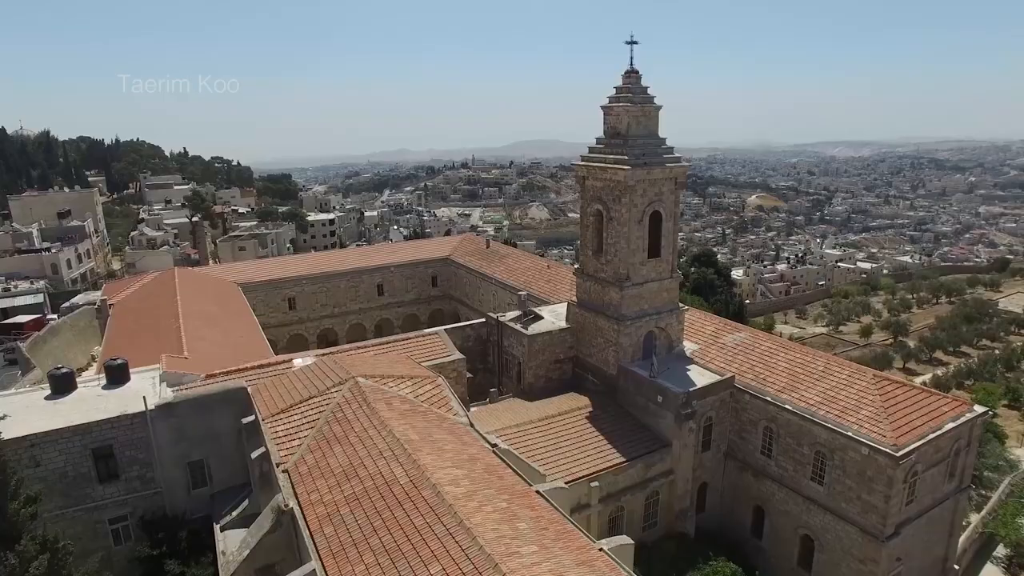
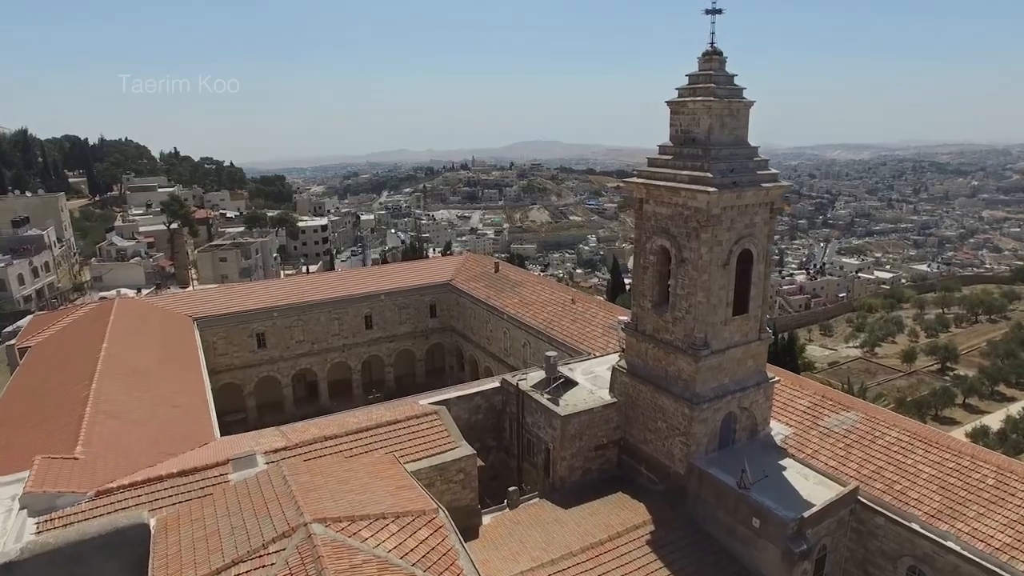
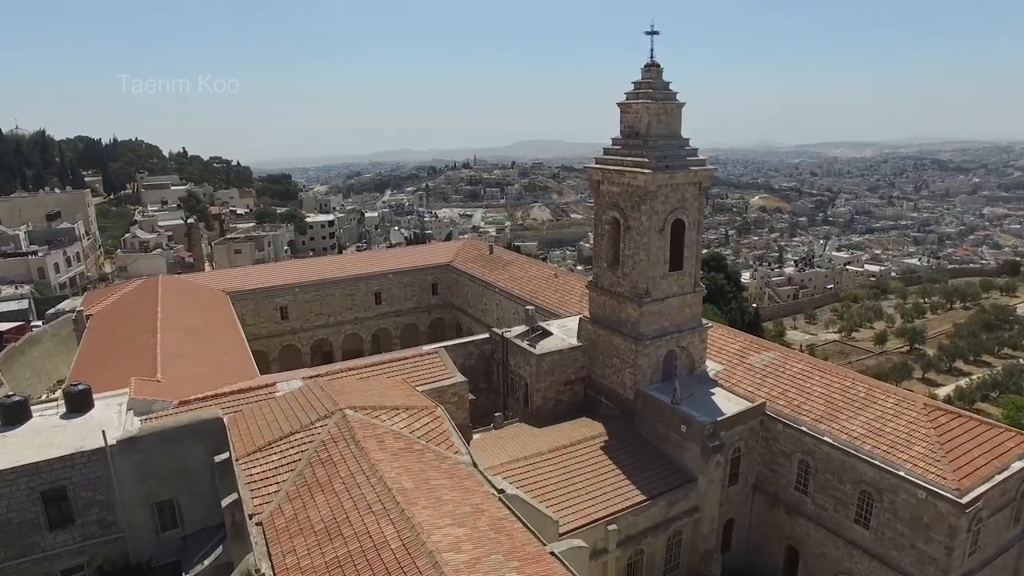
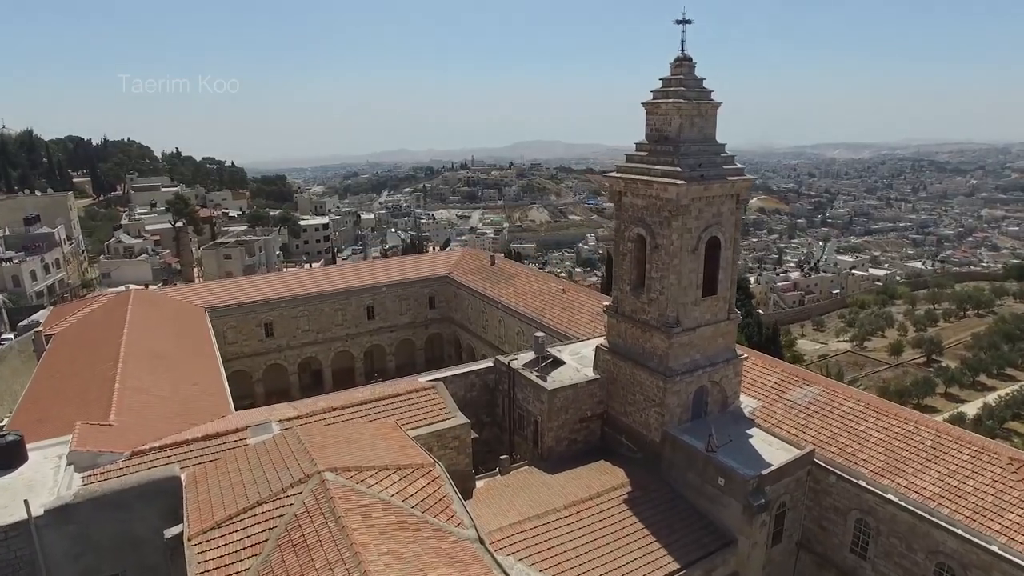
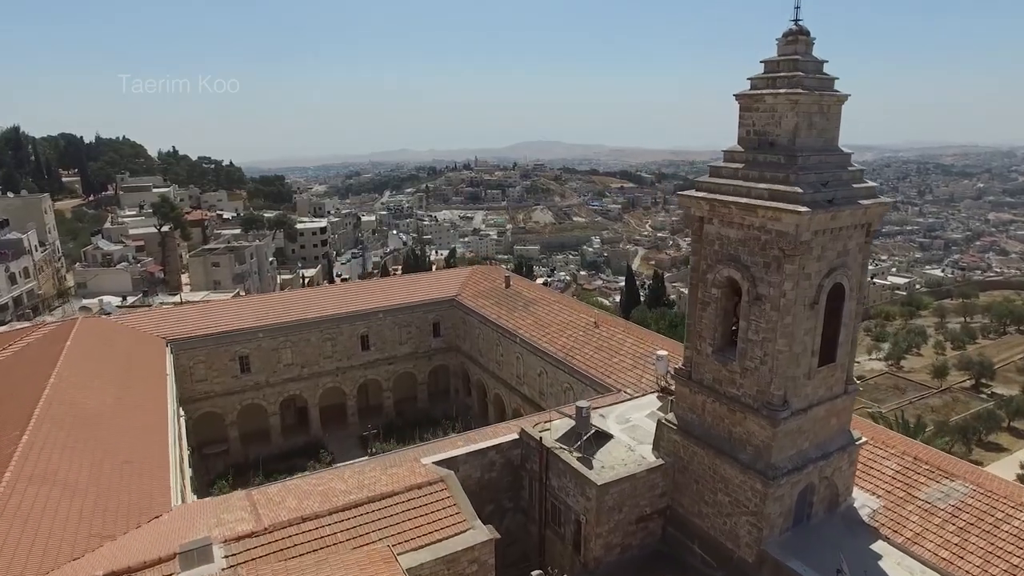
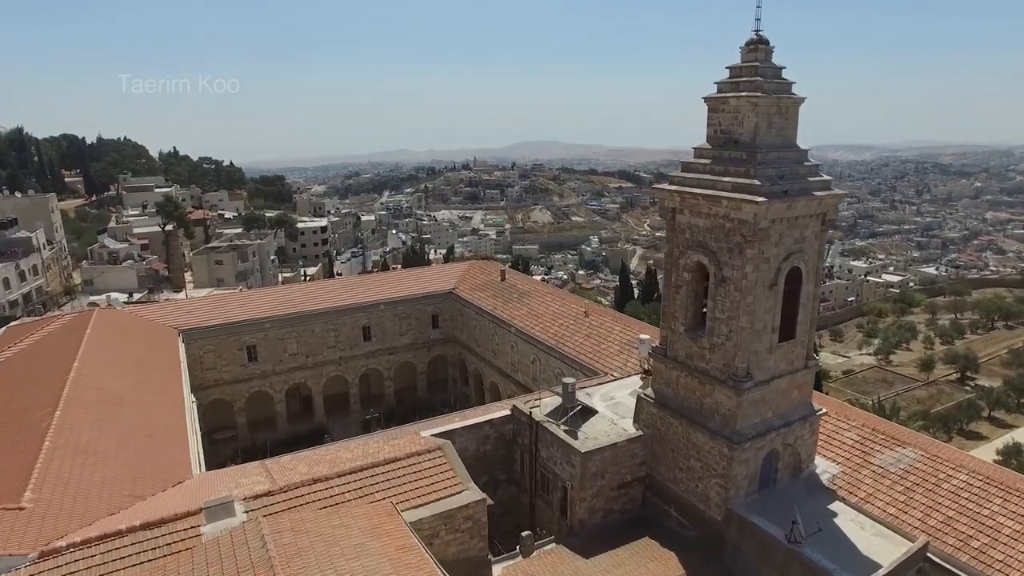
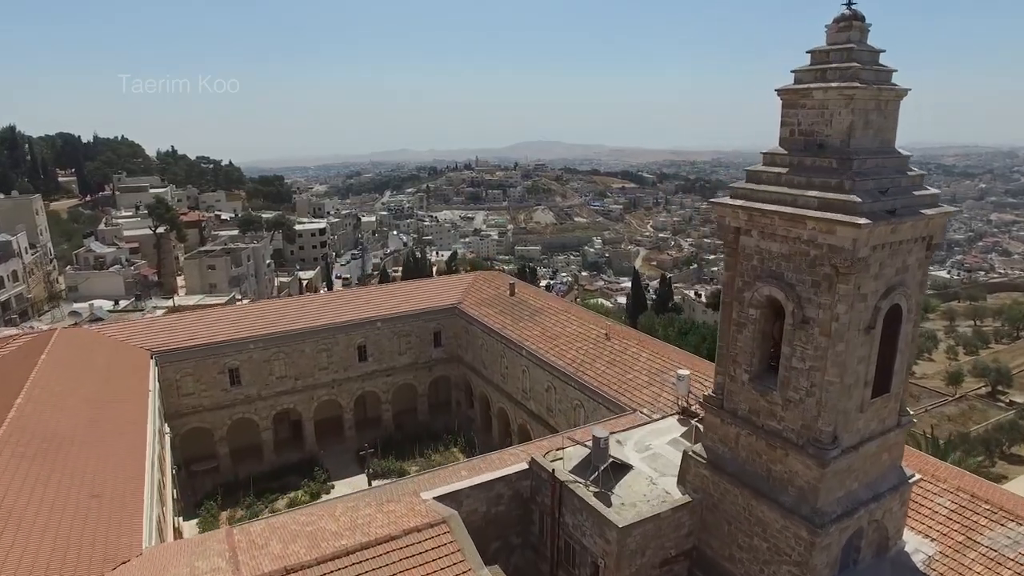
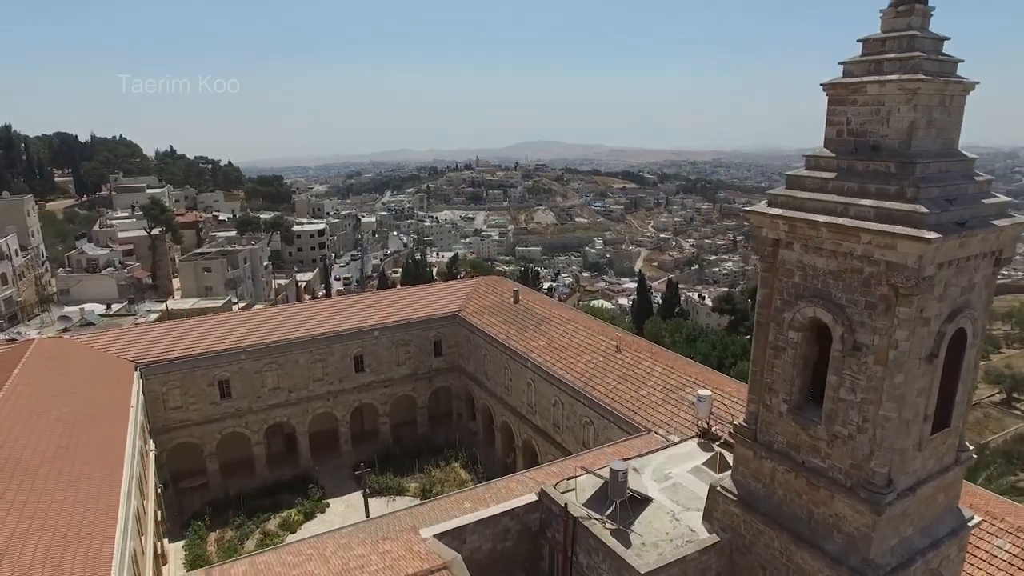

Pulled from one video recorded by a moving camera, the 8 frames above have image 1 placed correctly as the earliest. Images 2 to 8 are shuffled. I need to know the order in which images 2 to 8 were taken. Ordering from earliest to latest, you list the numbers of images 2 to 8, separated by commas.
3, 4, 2, 6, 5, 7, 8
